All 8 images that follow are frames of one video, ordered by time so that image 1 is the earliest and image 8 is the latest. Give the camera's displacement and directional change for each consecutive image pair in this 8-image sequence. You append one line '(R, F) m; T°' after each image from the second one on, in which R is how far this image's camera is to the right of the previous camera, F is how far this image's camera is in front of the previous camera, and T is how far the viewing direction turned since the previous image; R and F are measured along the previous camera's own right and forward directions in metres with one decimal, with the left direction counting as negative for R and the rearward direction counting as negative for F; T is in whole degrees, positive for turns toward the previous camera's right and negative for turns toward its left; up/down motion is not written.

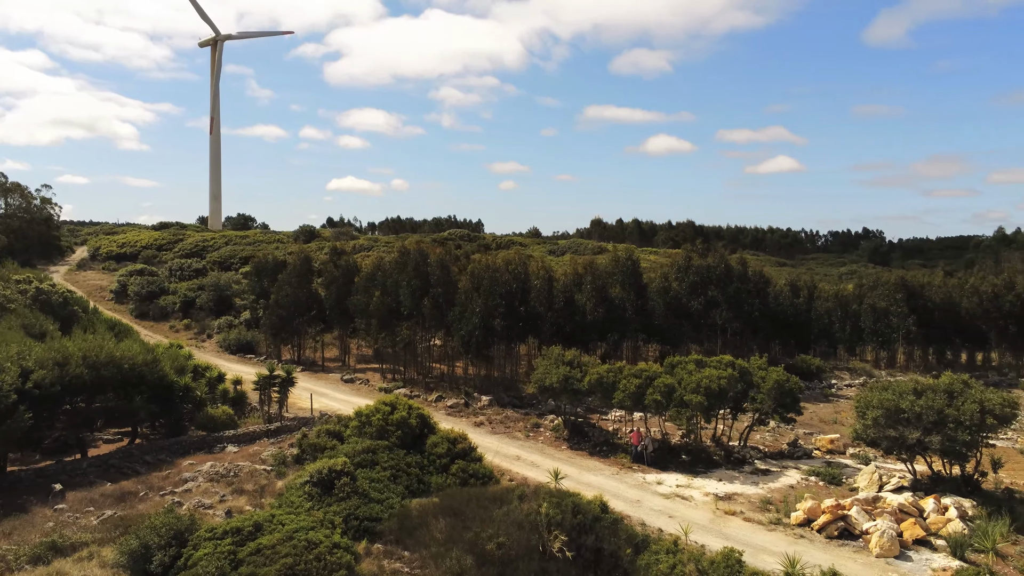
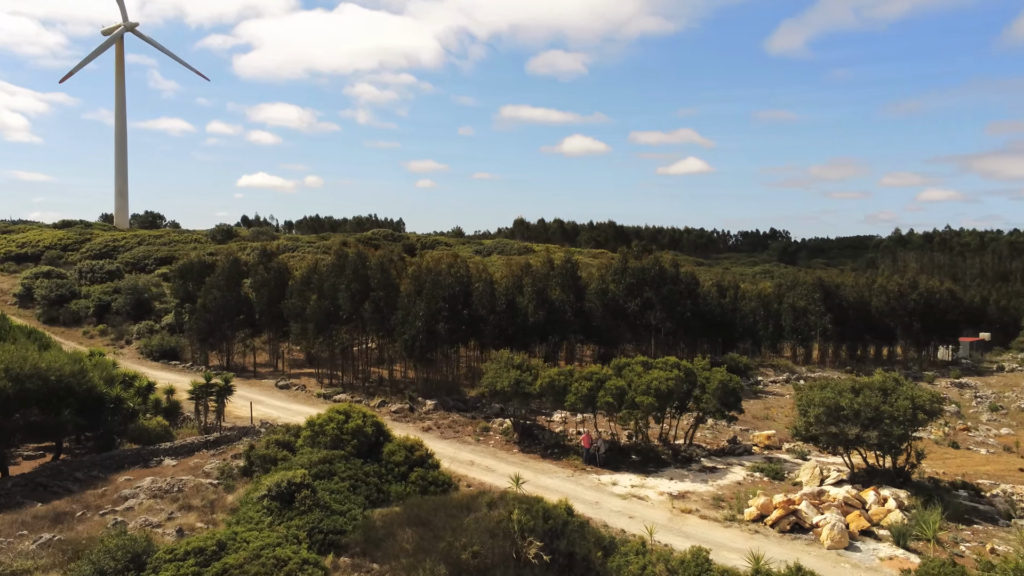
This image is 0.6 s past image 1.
(-0.8, 0.0) m; +6°
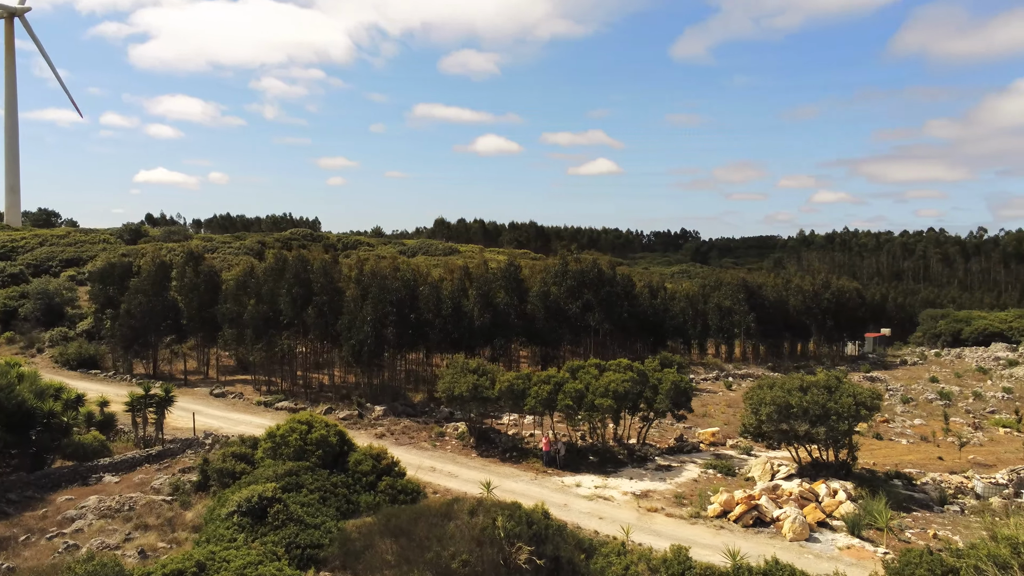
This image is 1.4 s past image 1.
(-1.1, 0.0) m; +7°
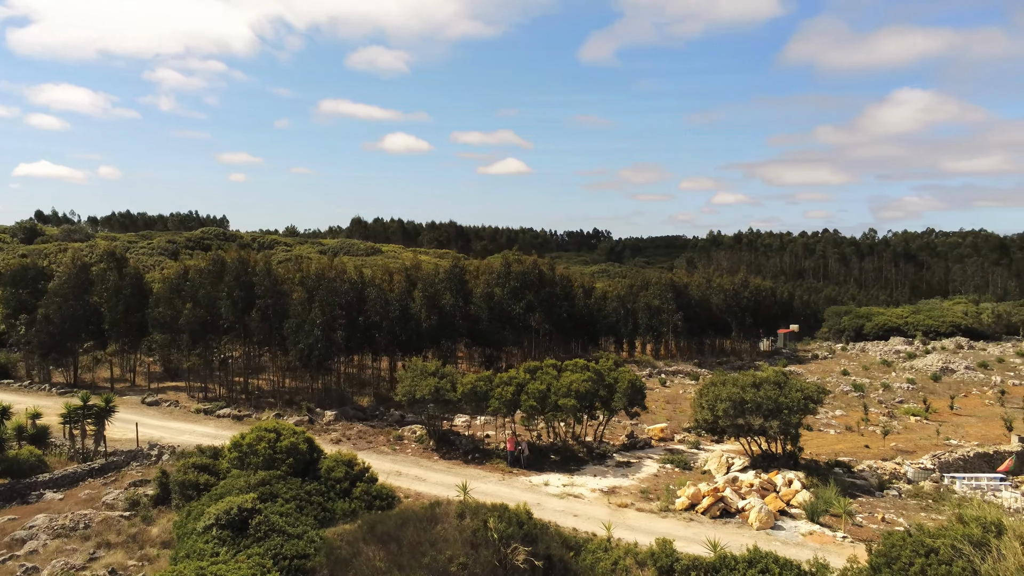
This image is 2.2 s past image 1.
(-1.3, -0.1) m; +7°
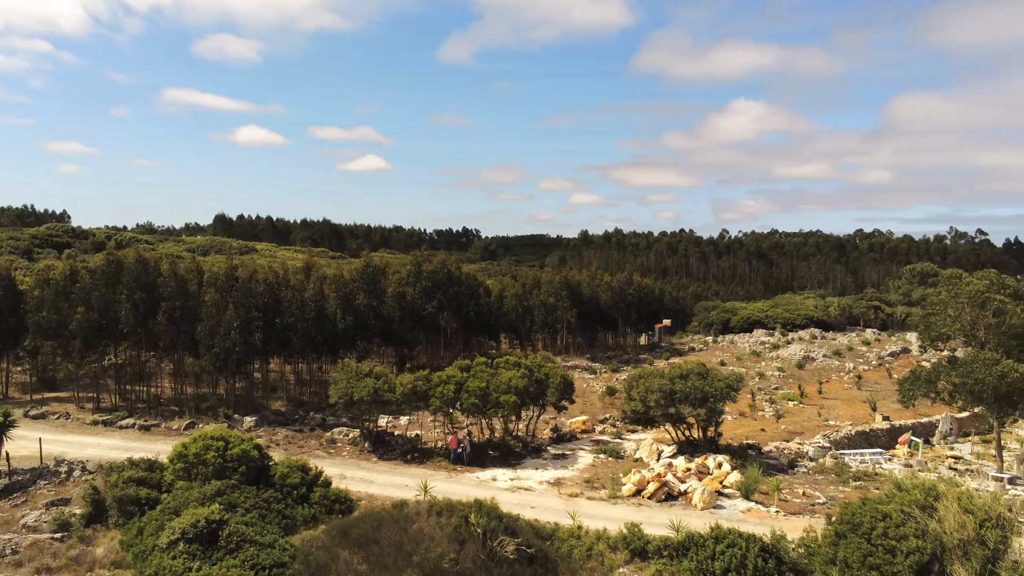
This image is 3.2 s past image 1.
(-1.9, -0.2) m; +11°
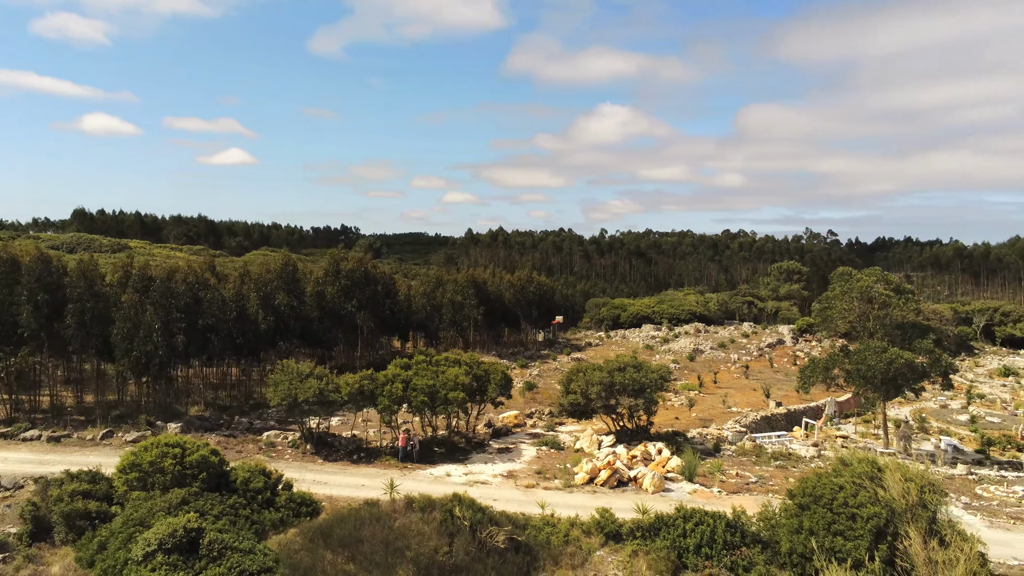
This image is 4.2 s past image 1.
(-1.8, -0.2) m; +10°
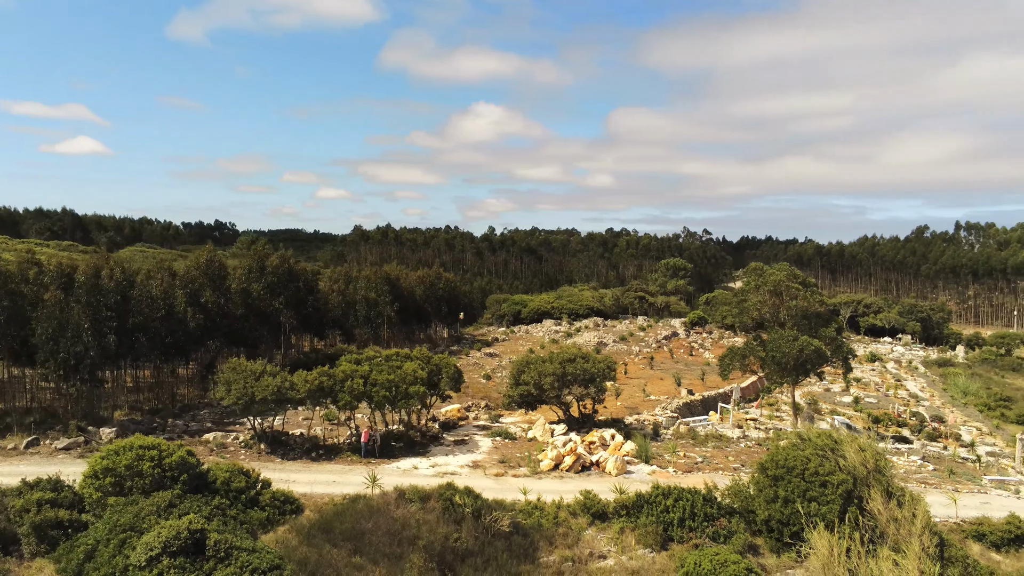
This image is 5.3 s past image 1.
(-2.1, -0.3) m; +9°
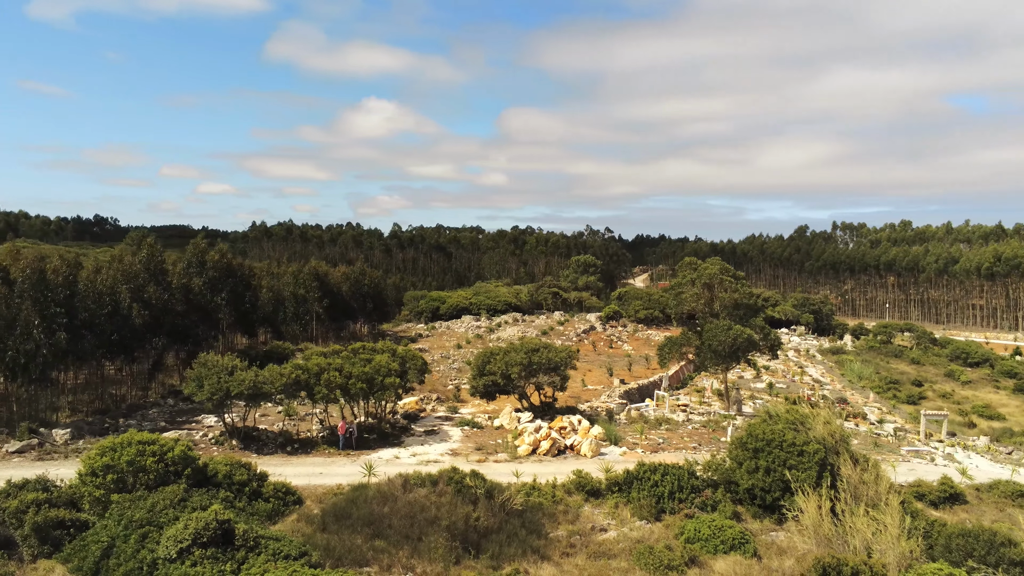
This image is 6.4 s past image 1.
(-2.0, -0.4) m; +8°
